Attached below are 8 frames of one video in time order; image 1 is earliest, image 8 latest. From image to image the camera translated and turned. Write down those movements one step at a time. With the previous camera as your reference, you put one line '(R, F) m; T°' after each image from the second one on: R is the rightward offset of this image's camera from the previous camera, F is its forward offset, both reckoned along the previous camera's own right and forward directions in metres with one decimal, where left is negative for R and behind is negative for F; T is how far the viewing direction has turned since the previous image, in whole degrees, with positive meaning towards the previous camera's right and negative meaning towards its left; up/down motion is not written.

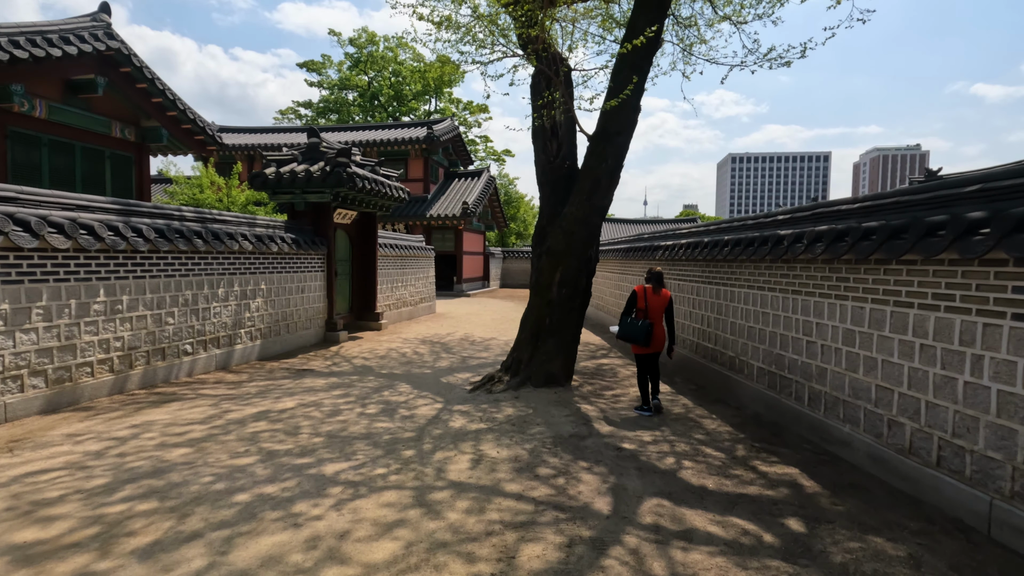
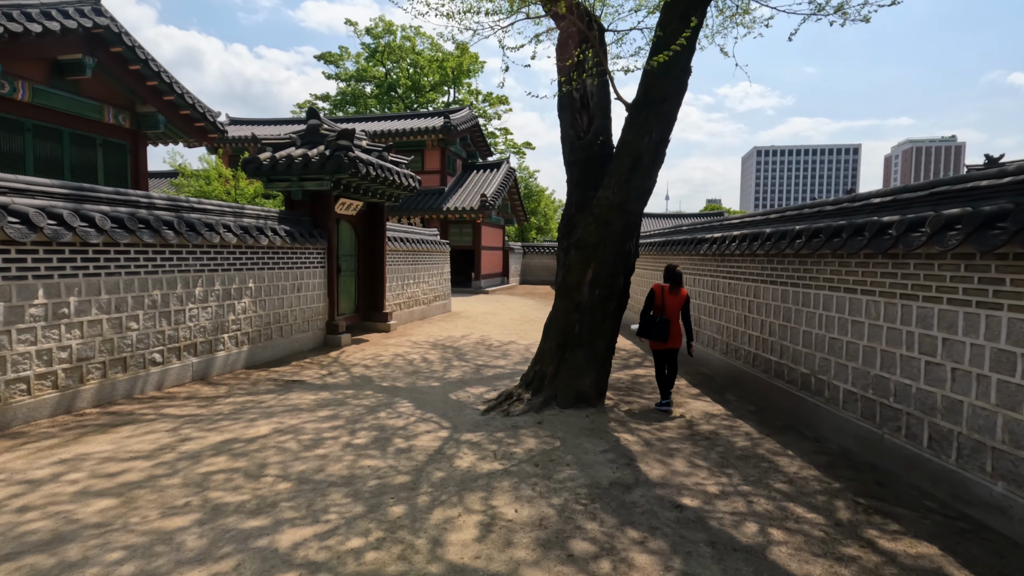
(0.0, +1.0) m; -2°
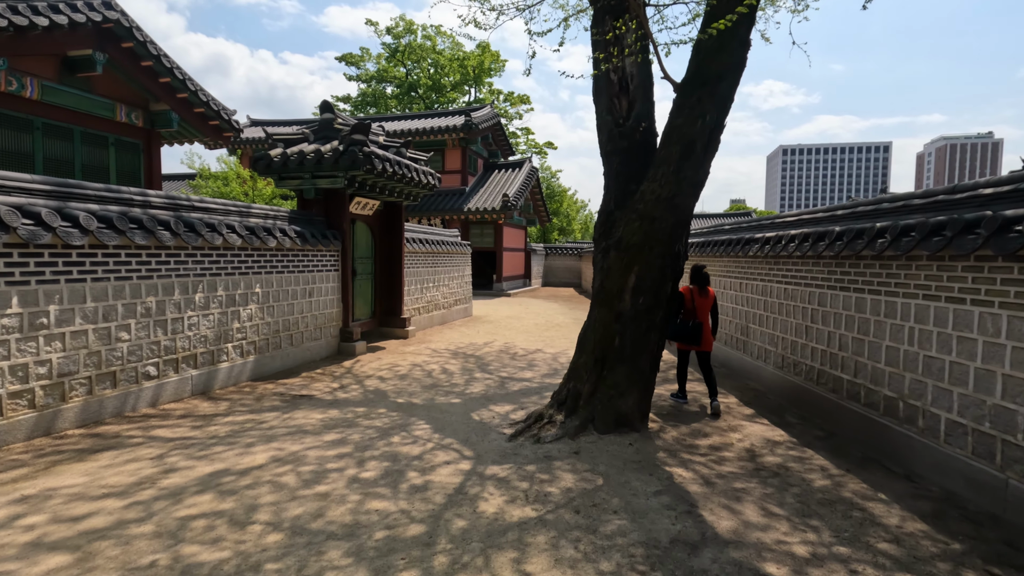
(-0.1, +0.6) m; -2°
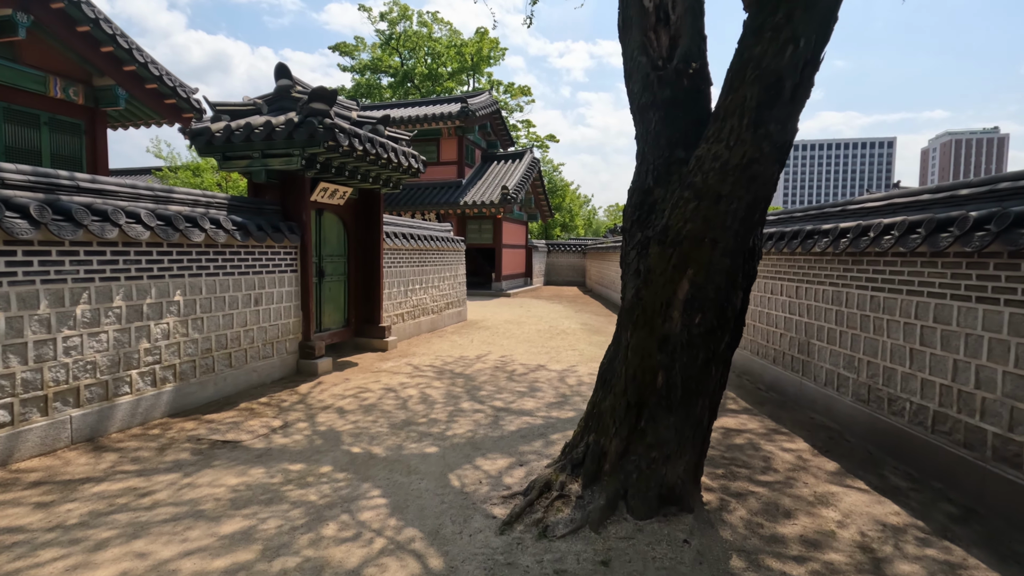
(0.0, +1.5) m; 0°
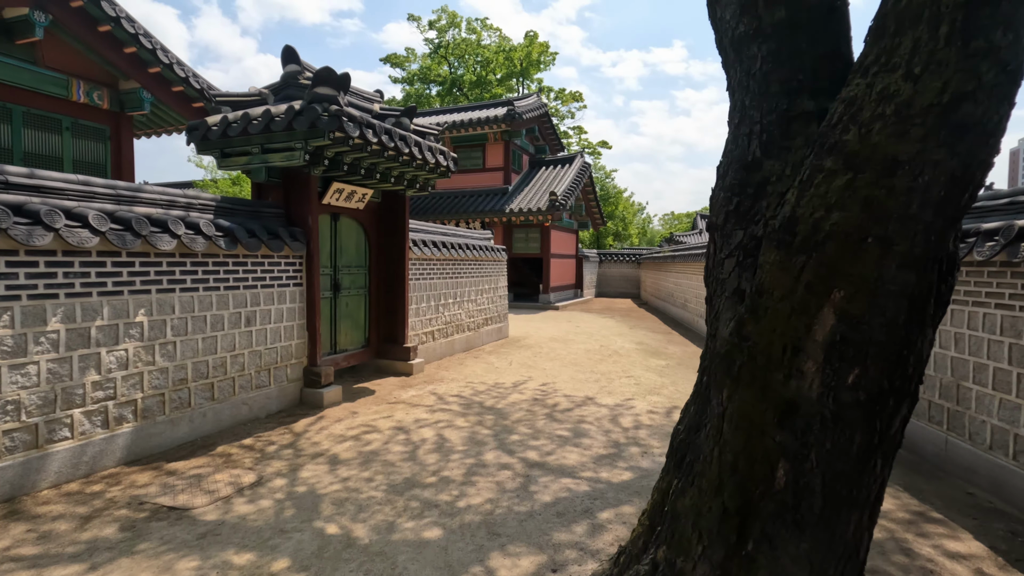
(+0.1, +1.2) m; -5°
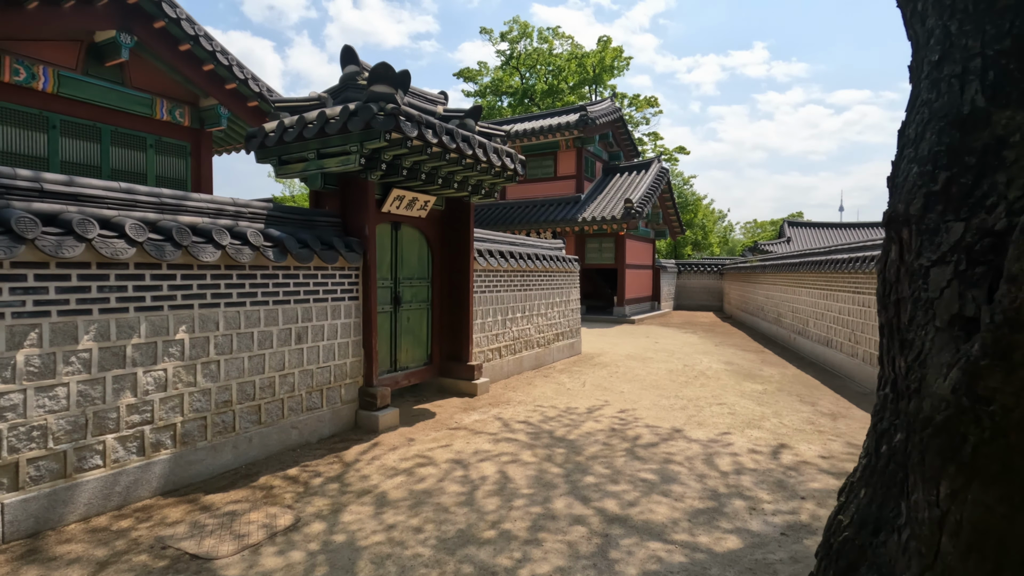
(0.0, +0.6) m; -8°
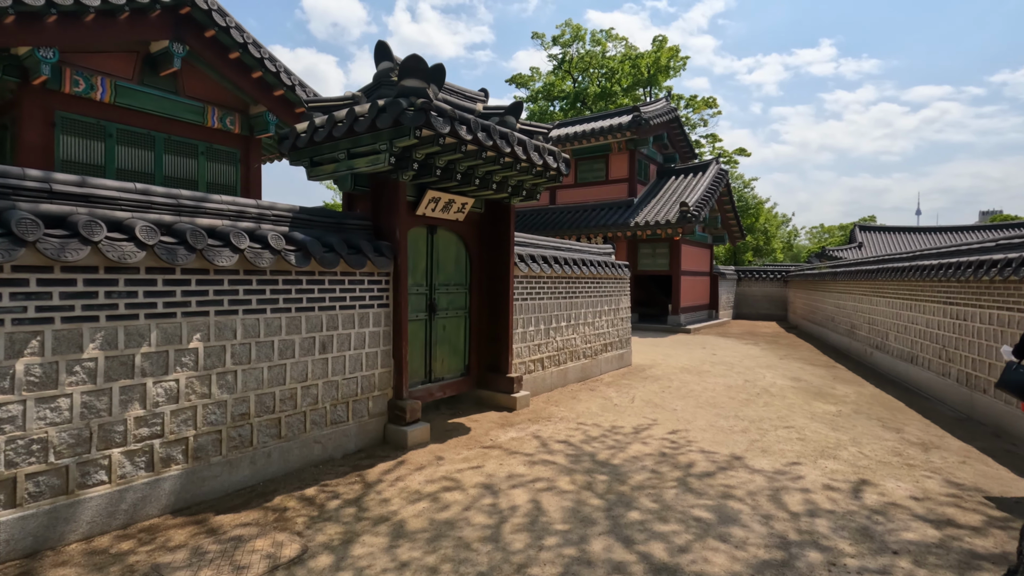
(+0.1, +0.4) m; -6°
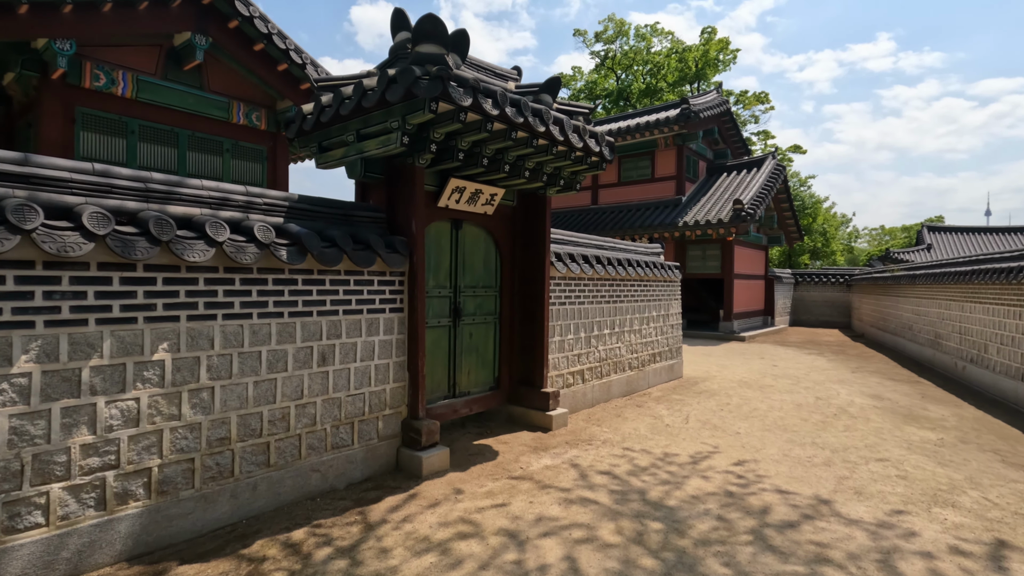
(+0.1, +0.7) m; -4°
